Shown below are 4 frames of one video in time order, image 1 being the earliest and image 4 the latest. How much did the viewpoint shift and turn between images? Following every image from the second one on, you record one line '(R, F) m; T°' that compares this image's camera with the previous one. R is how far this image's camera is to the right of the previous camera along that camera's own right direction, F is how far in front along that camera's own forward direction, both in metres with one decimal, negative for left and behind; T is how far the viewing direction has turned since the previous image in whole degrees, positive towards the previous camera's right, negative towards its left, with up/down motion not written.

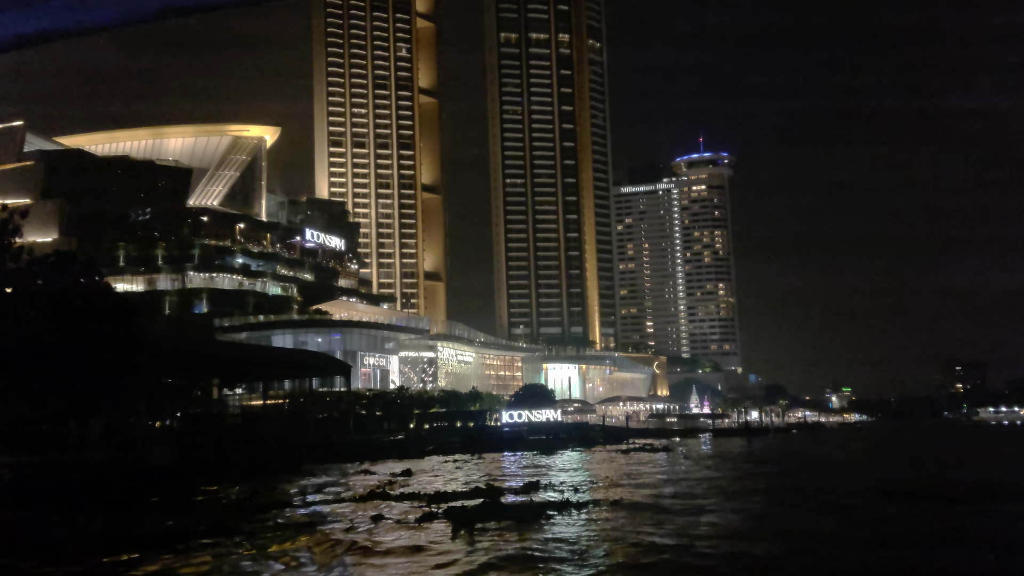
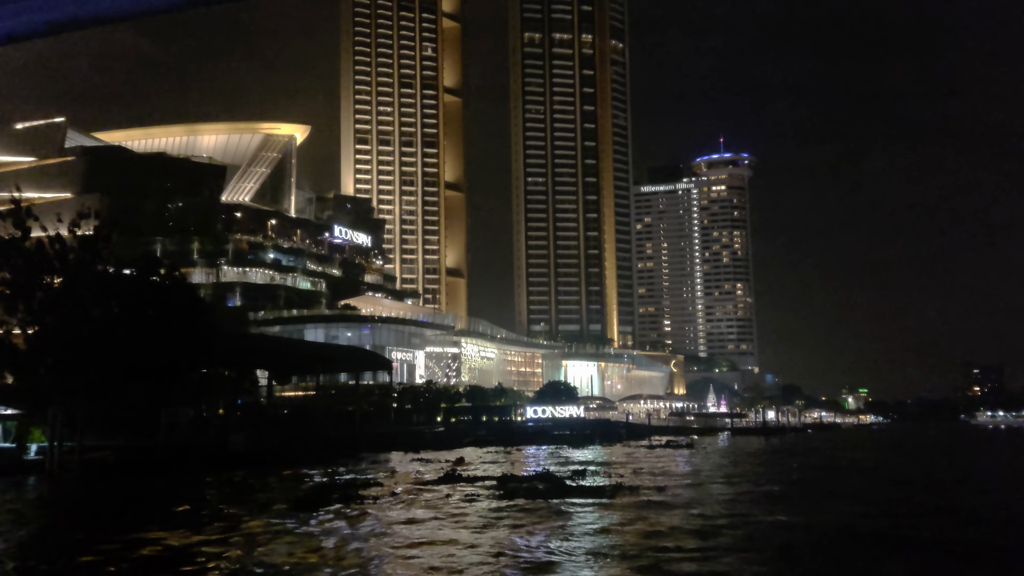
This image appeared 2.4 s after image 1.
(-1.0, -2.5) m; -1°
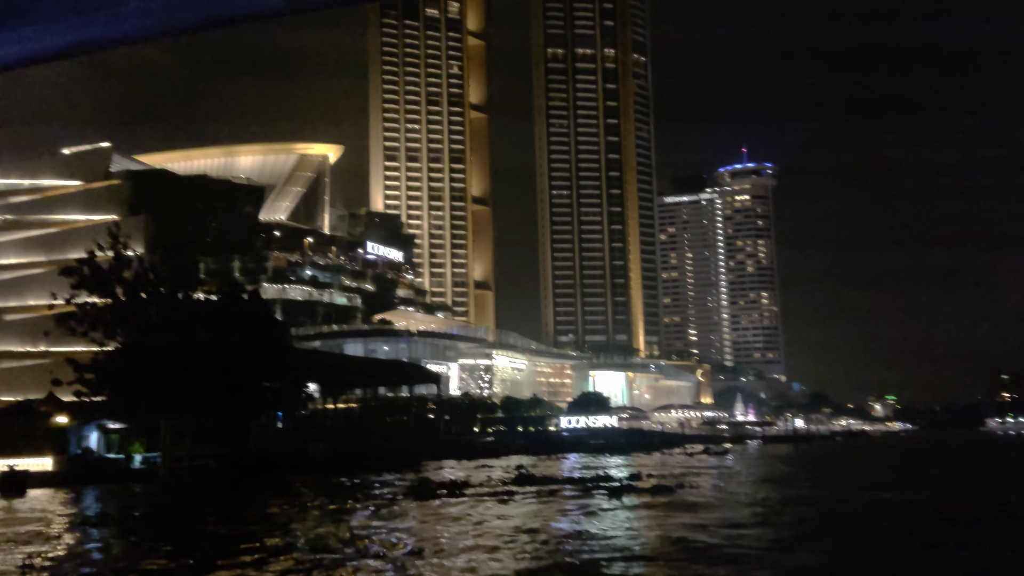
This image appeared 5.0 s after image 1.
(-1.1, -2.6) m; -1°
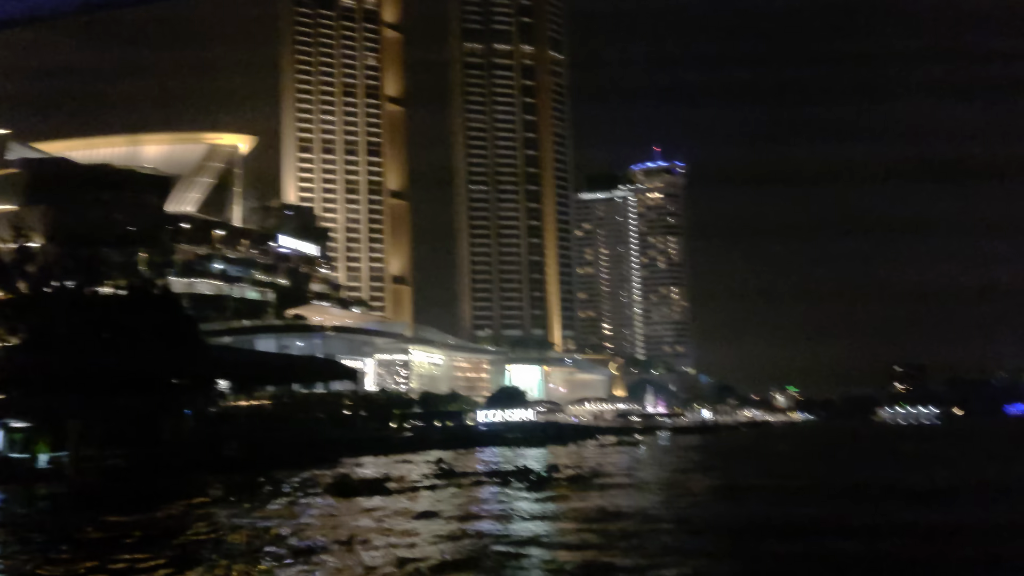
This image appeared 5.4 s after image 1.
(-0.2, -0.3) m; +6°
